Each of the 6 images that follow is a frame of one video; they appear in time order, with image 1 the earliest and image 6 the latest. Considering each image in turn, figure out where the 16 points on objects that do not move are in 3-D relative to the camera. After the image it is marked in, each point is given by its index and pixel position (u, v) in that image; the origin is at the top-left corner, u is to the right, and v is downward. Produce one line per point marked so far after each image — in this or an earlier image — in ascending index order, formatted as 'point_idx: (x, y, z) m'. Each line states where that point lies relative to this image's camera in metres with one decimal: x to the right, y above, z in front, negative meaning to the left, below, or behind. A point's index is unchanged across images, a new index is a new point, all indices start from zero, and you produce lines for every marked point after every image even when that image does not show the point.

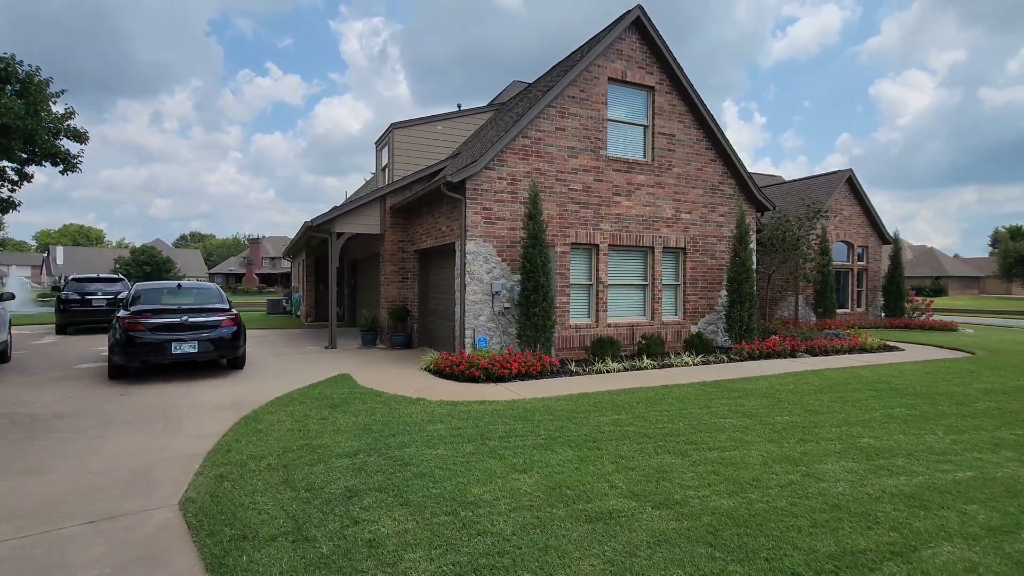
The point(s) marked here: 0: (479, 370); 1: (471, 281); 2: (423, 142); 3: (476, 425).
0: (-0.5, -1.3, +7.9) m
1: (-0.7, +0.1, +9.0) m
2: (-2.5, +4.1, +14.7) m
3: (-0.4, -1.4, +5.2) m
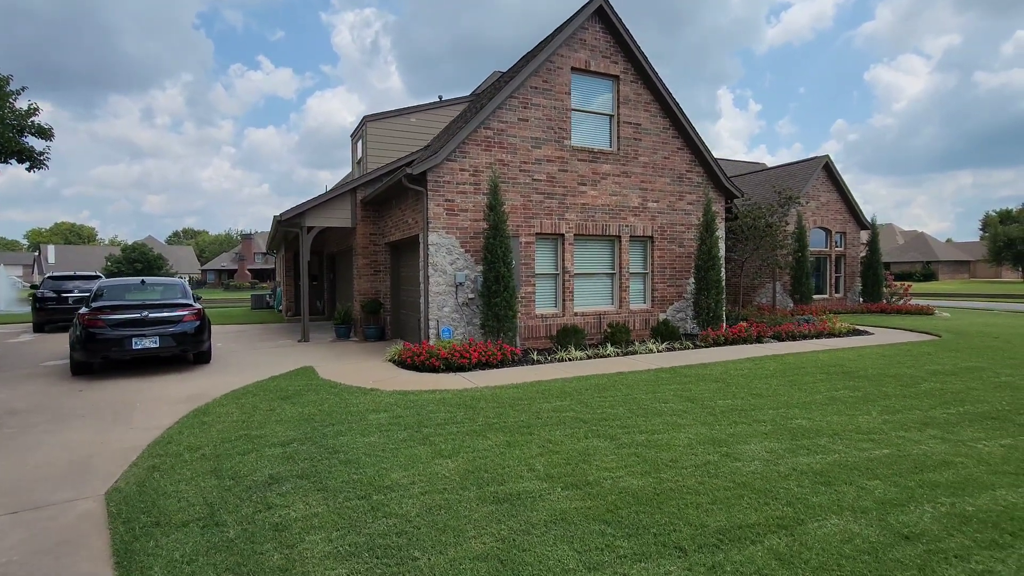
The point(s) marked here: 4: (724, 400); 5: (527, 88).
0: (-1.1, -1.1, +8.0) m
1: (-1.4, +0.3, +9.1) m
2: (-3.2, +4.3, +14.7) m
3: (-1.0, -1.3, +5.3) m
4: (+2.5, -1.3, +6.0) m
5: (+0.3, +3.8, +9.8) m
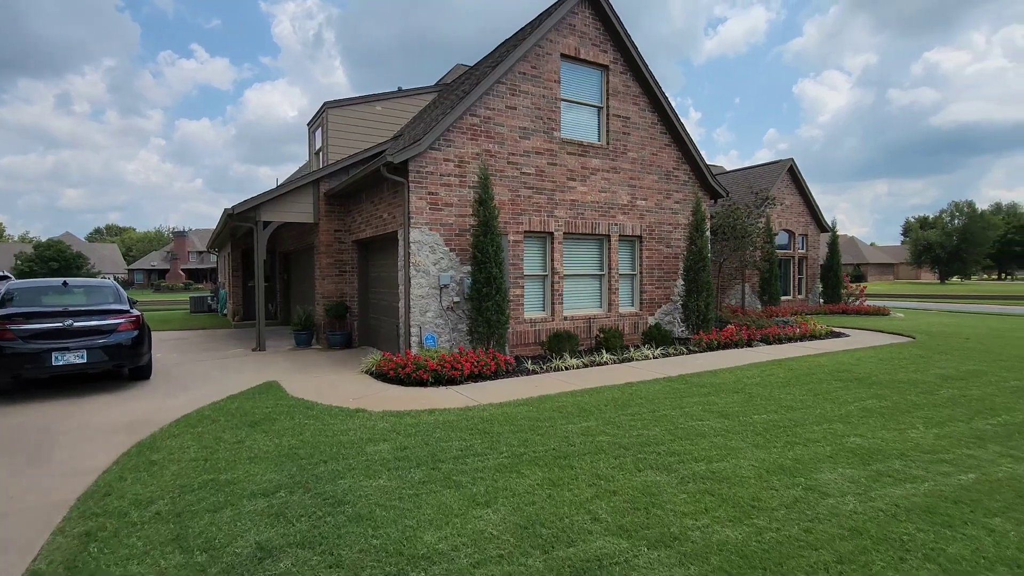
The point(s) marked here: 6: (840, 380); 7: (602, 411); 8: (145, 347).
0: (-1.2, -1.2, +7.1) m
1: (-1.5, +0.2, +8.1) m
2: (-3.9, +4.3, +13.5) m
3: (-0.7, -1.3, +4.4) m
4: (+2.6, -1.3, +5.5) m
5: (0.0, +3.7, +9.1) m
6: (+4.6, -1.3, +7.2) m
7: (+0.9, -1.3, +5.5) m
8: (-5.2, -0.8, +7.3) m
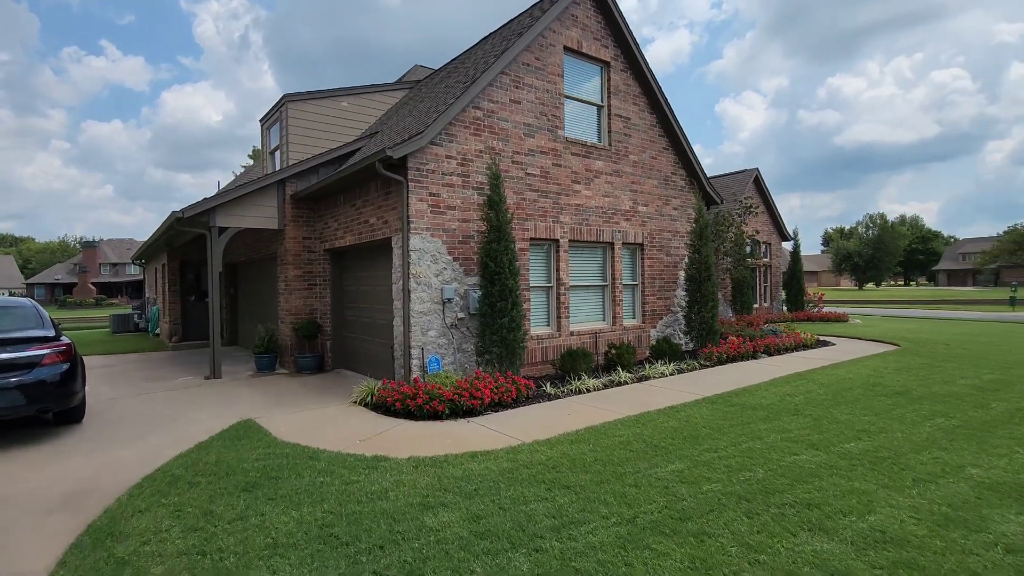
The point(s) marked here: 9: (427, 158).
0: (-0.8, -1.3, +6.0) m
1: (-1.3, 0.0, +7.0) m
2: (-4.4, +4.0, +12.2) m
3: (-0.1, -1.4, +3.4) m
4: (+3.1, -1.5, +4.8) m
5: (+0.1, +3.5, +8.2) m
6: (+4.9, -1.4, +6.8) m
7: (+1.5, -1.4, +4.6) m
8: (-4.8, -1.1, +5.8) m
9: (-1.2, +1.8, +7.2) m
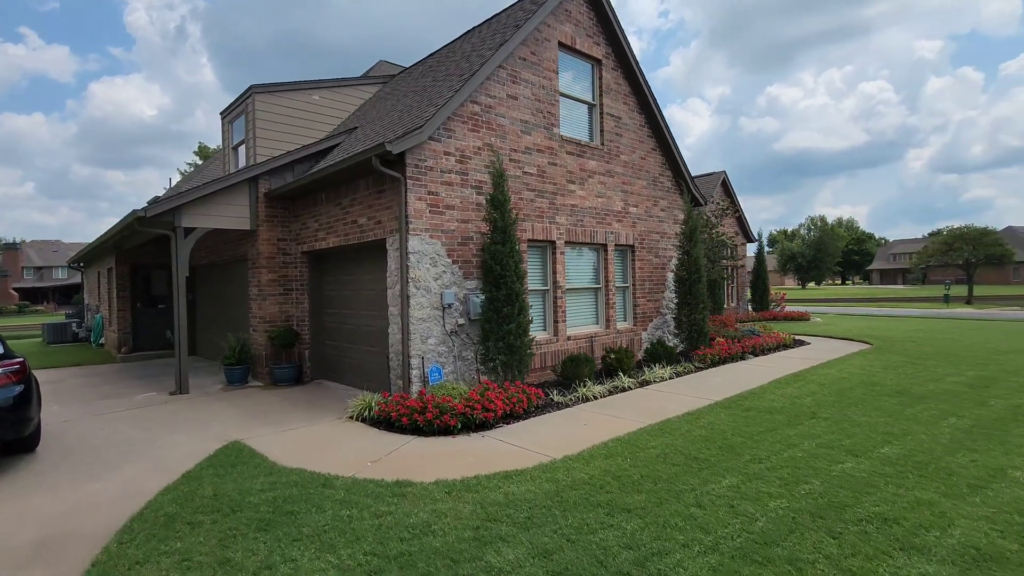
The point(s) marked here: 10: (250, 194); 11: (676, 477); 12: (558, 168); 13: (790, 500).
0: (-0.6, -1.4, +5.6) m
1: (-1.2, 0.0, +6.6) m
2: (-4.8, +3.9, +11.4) m
3: (+0.3, -1.5, +3.1) m
4: (+3.4, -1.5, +4.8) m
5: (0.0, +3.5, +7.9) m
6: (+4.9, -1.4, +6.9) m
7: (+1.8, -1.5, +4.4) m
8: (-4.6, -1.1, +5.0) m
9: (-1.1, +1.7, +6.7) m
10: (-4.4, +1.6, +8.8) m
11: (+1.3, -1.5, +4.0) m
12: (+0.7, +2.0, +8.5) m
13: (+1.9, -1.5, +3.6) m
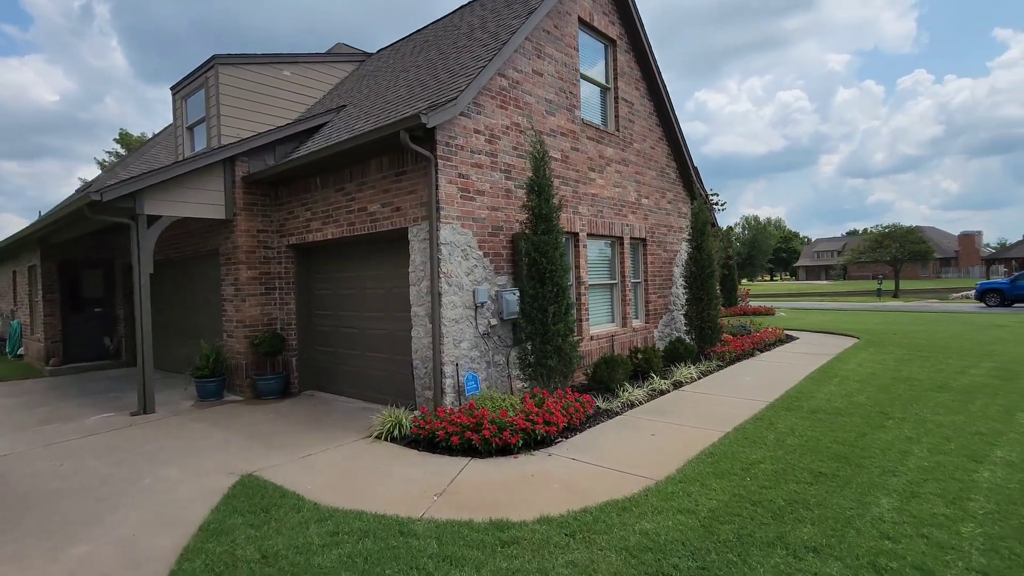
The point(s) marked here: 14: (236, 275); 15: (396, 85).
0: (0.0, -1.3, +4.8) m
1: (-0.7, 0.0, +5.7) m
2: (-4.8, +3.9, +10.1) m
3: (+1.3, -1.4, +2.4) m
4: (+4.1, -1.4, +4.4) m
5: (+0.4, +3.5, +7.1) m
6: (+5.4, -1.3, +6.7) m
7: (+2.5, -1.4, +3.9) m
8: (-3.9, -1.1, +3.7) m
9: (-0.6, +1.8, +5.8) m
10: (-4.1, +1.6, +7.5) m
11: (+2.1, -1.4, +3.5) m
12: (+1.0, +2.0, +7.8) m
13: (+2.8, -1.4, +3.1) m
14: (-4.0, +0.2, +7.6) m
15: (-1.8, +3.1, +7.9) m
